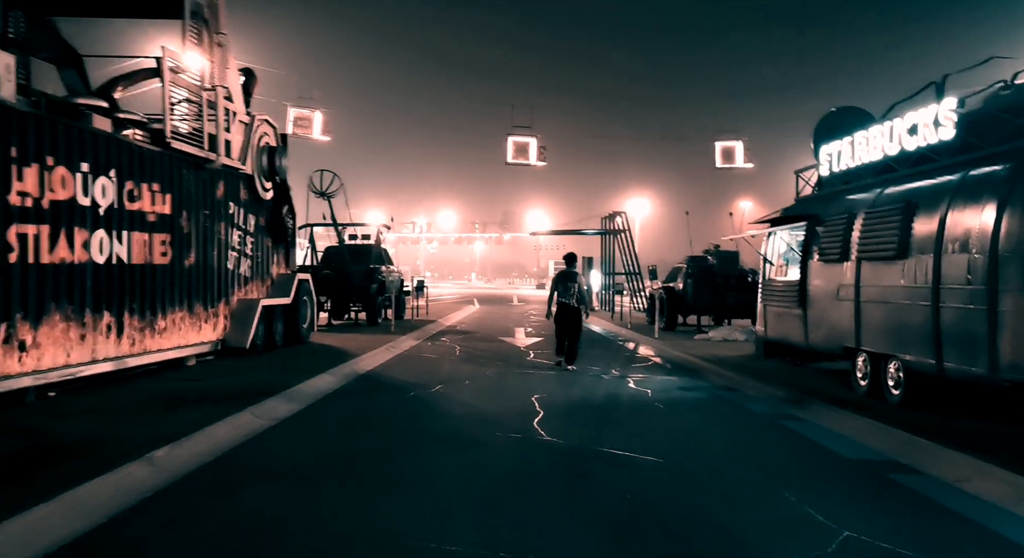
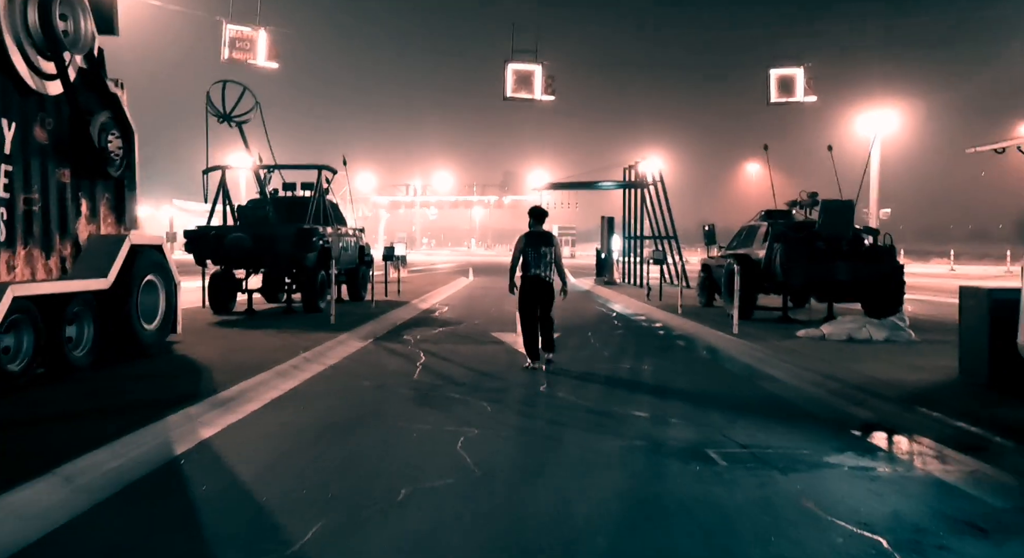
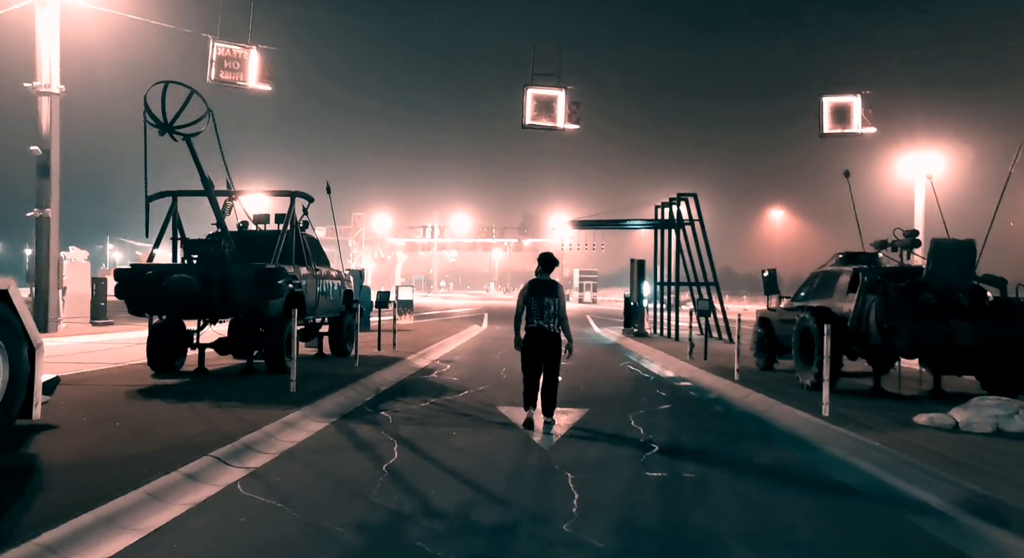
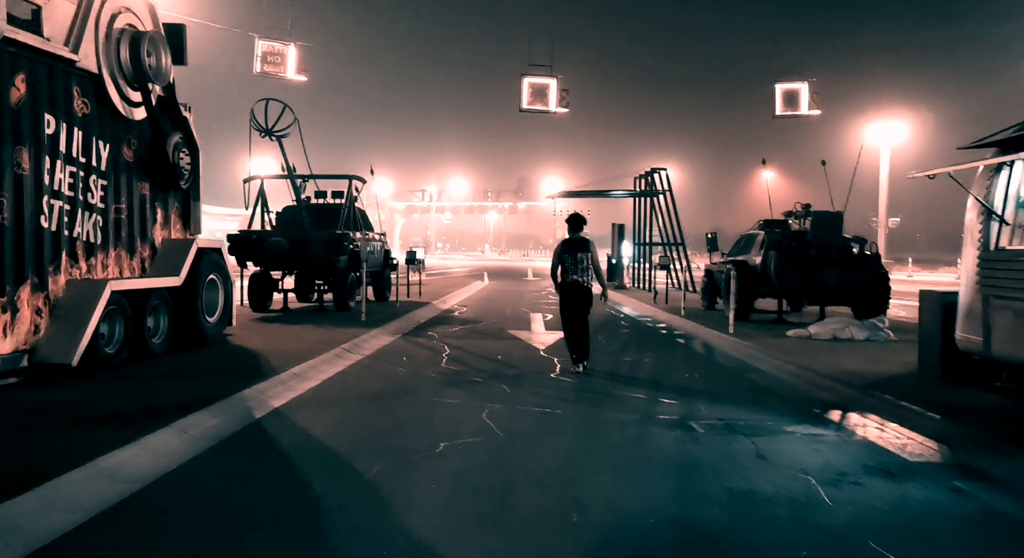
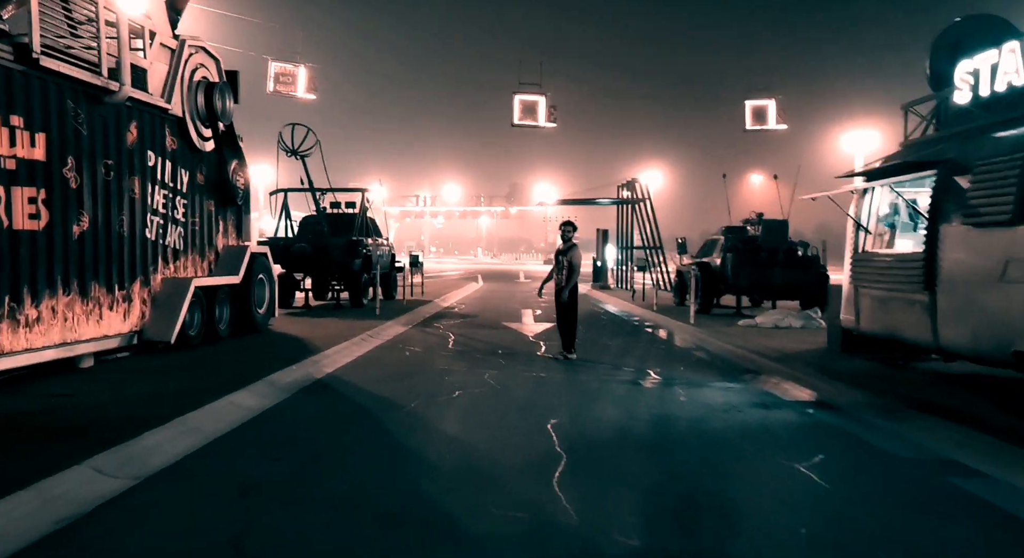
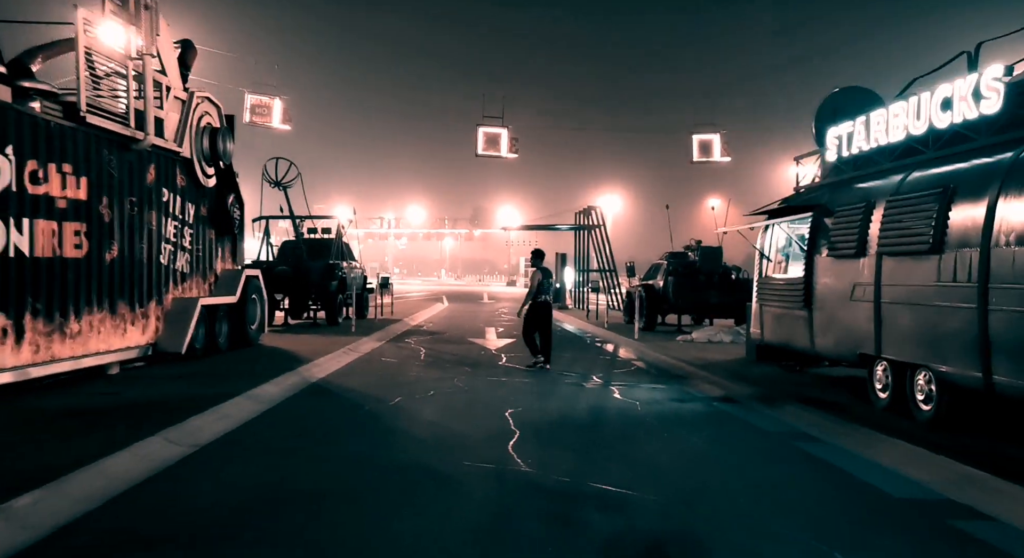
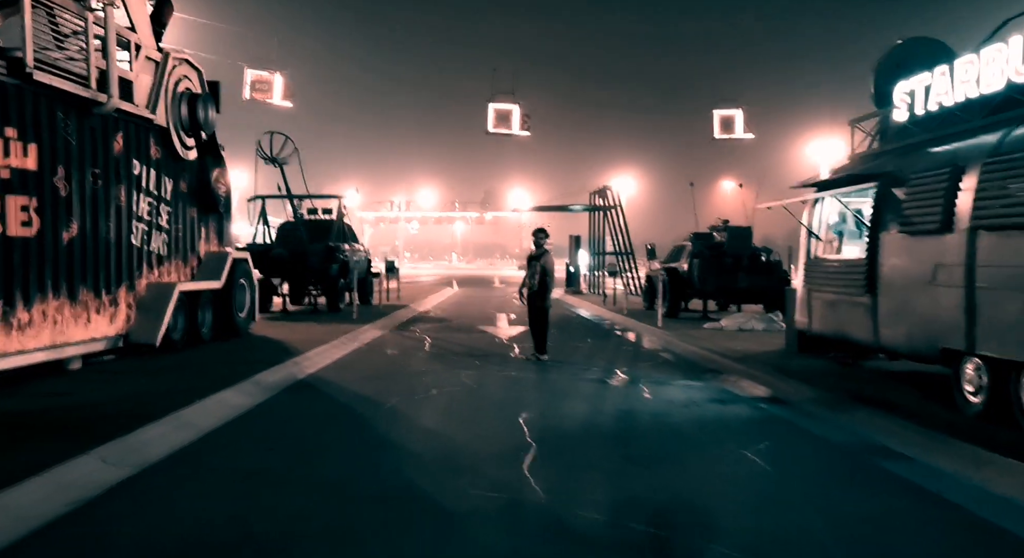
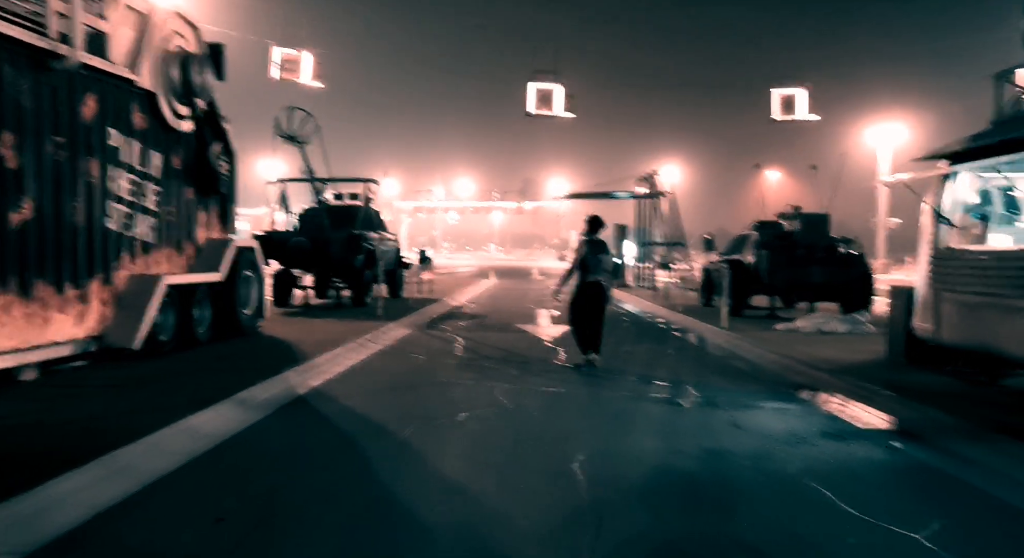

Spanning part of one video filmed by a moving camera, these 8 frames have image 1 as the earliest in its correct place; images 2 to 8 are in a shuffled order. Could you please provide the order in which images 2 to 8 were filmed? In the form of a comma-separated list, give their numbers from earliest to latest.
6, 7, 5, 8, 4, 2, 3
